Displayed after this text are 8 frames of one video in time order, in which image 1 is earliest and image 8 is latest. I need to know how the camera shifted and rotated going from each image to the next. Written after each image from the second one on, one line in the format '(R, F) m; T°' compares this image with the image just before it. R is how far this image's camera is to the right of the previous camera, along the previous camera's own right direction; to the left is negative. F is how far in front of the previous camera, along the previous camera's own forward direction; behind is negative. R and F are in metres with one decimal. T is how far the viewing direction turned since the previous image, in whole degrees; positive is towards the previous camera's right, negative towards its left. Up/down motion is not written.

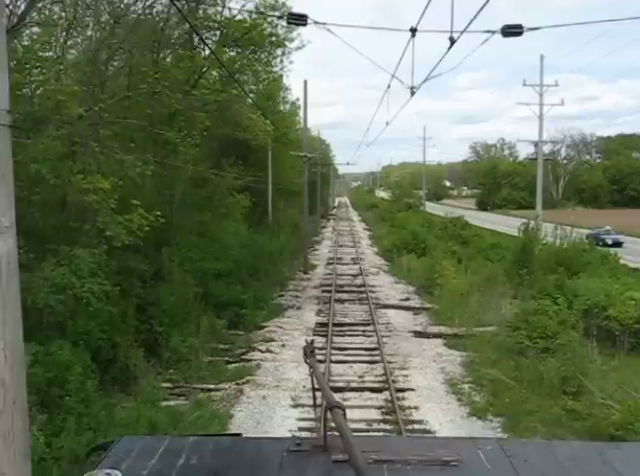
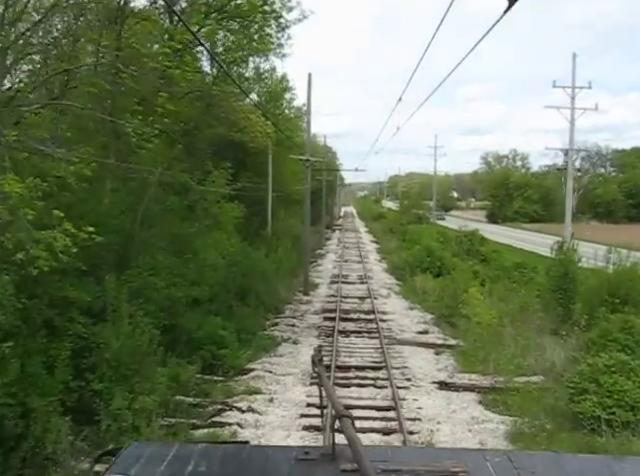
(0.0, +0.9) m; -1°
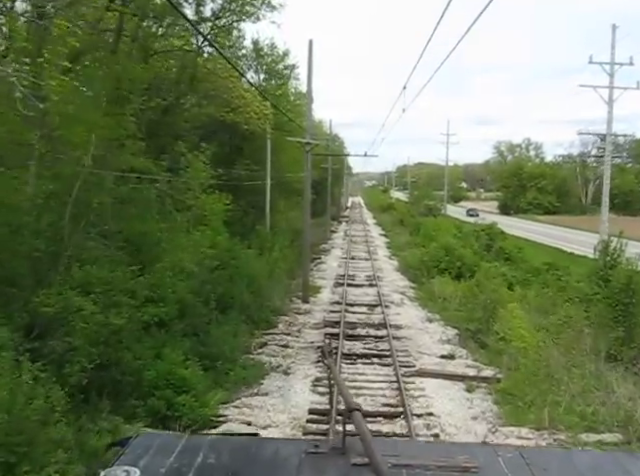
(0.0, +0.9) m; -1°
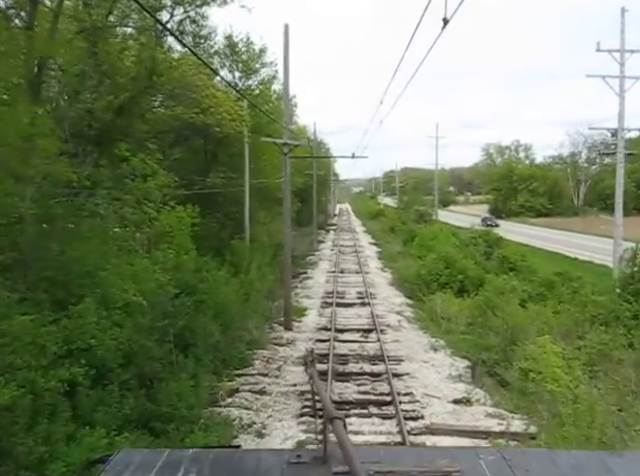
(+0.1, +0.7) m; +1°
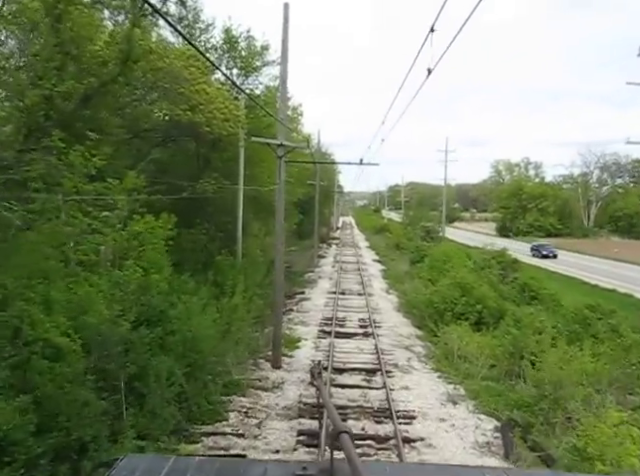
(0.0, +0.7) m; 0°
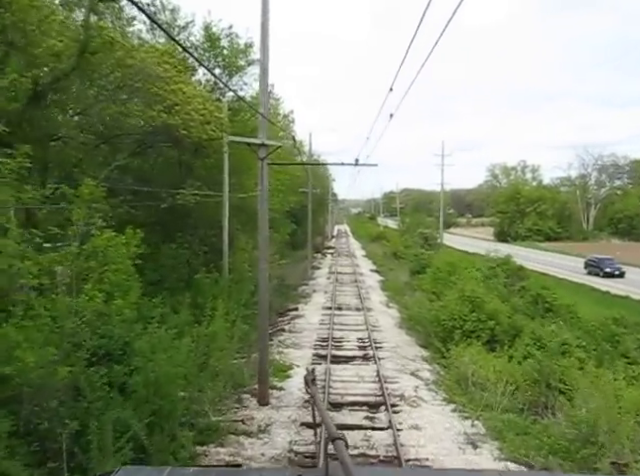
(0.0, +0.5) m; 0°
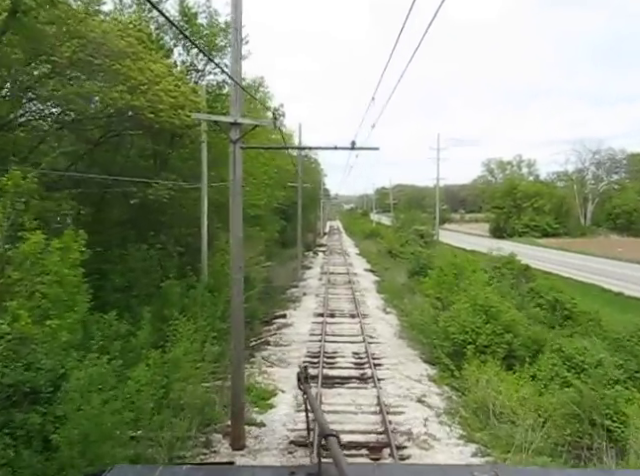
(0.0, +0.6) m; +1°
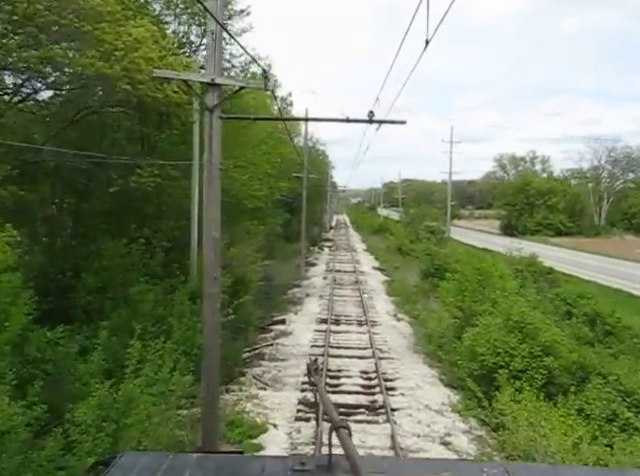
(0.0, +0.6) m; -1°
